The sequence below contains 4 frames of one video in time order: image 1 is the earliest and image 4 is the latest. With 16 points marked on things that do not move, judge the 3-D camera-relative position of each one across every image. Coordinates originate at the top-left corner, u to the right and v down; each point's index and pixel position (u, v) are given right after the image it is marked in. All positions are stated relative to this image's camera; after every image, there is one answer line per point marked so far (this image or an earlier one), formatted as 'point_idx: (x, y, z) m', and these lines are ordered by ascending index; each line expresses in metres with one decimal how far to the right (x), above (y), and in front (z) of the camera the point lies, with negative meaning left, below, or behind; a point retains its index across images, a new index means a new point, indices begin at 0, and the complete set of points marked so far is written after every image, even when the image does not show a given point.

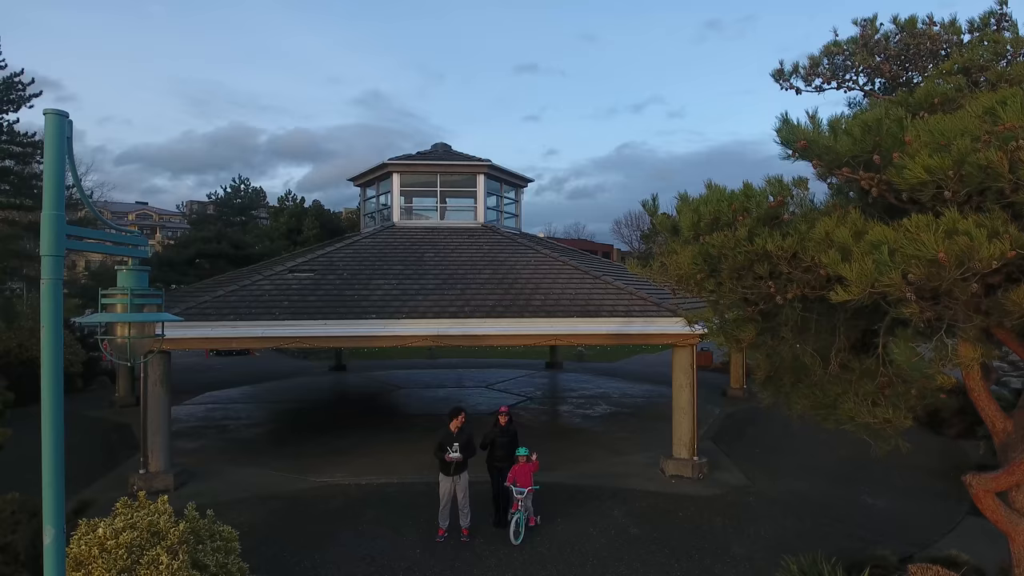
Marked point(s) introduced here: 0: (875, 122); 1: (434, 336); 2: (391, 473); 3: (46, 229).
0: (+2.5, +1.1, +4.3) m
1: (-1.1, -0.7, +9.1) m
2: (-1.8, -2.8, +9.4) m
3: (-2.4, +0.3, +3.2) m
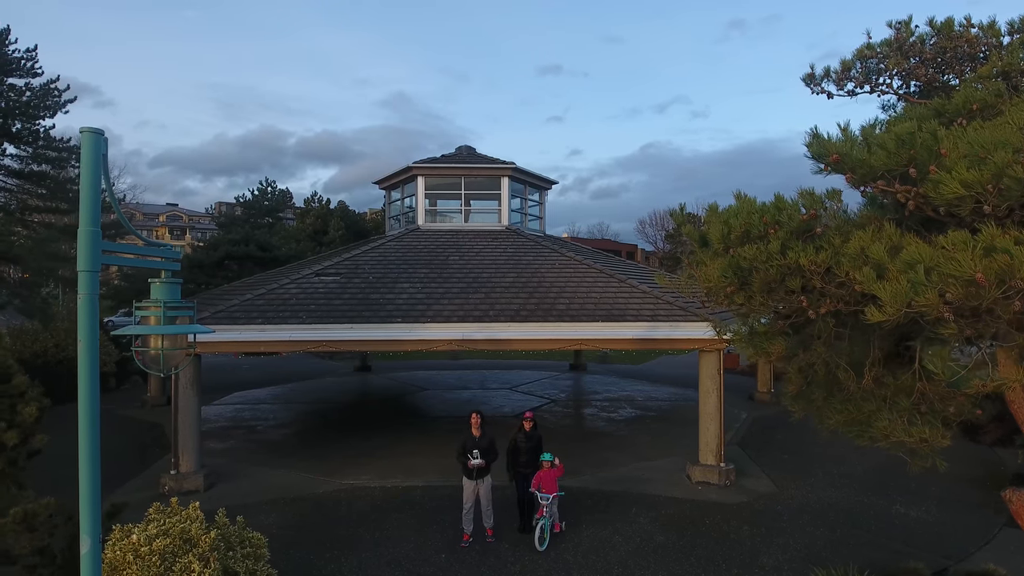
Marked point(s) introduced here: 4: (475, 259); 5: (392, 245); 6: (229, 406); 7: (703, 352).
0: (+2.7, +1.1, +4.2) m
1: (-0.8, -0.8, +9.1) m
2: (-1.5, -2.9, +9.5) m
3: (-2.3, +0.2, +3.3) m
4: (-0.7, +0.6, +12.0) m
5: (-2.5, +0.9, +12.7) m
6: (-6.8, -2.8, +14.9) m
7: (+2.8, -1.0, +9.3) m
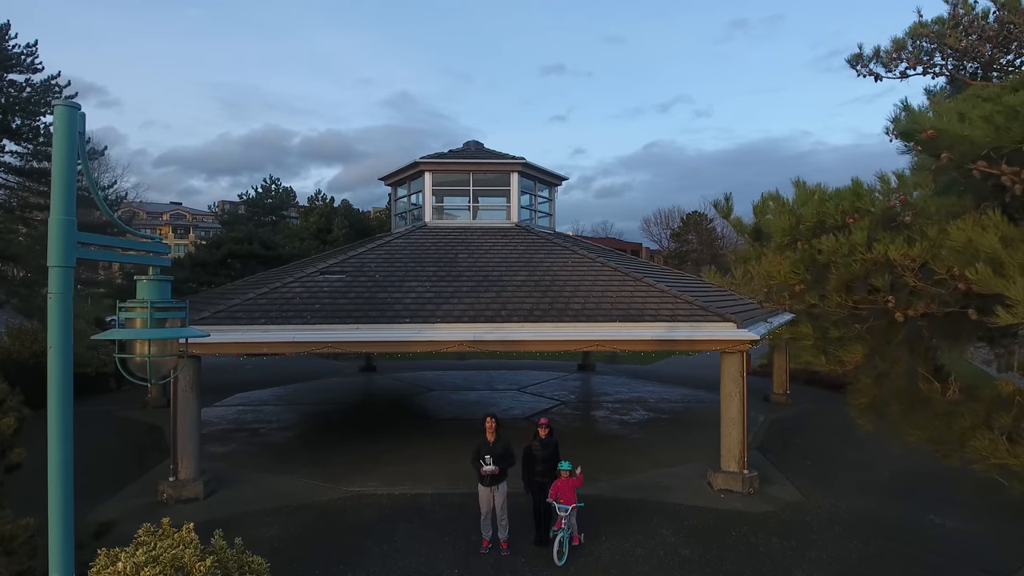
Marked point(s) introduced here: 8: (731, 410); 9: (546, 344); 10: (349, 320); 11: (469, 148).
0: (+2.8, +1.1, +3.8) m
1: (-0.6, -0.7, +8.7) m
2: (-1.3, -2.8, +9.1) m
3: (-2.1, +0.2, +2.9) m
4: (-0.5, +0.6, +11.6) m
5: (-2.2, +0.9, +12.3) m
6: (-6.6, -2.8, +14.5) m
7: (+3.0, -0.9, +8.9) m
8: (+3.1, -1.7, +8.7) m
9: (+0.5, -0.8, +8.8) m
10: (-2.3, -0.5, +8.8) m
11: (-1.1, +3.4, +15.2) m
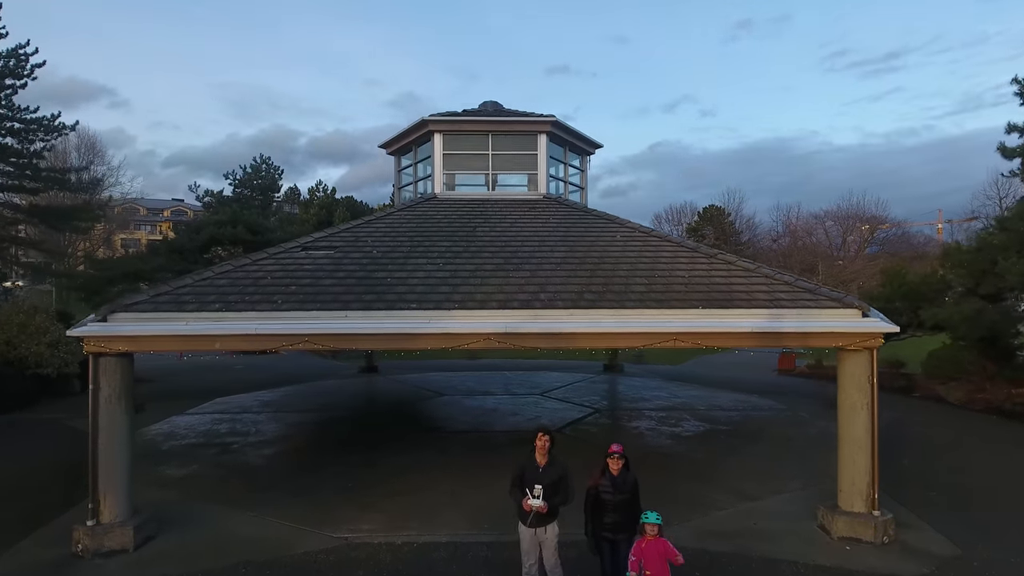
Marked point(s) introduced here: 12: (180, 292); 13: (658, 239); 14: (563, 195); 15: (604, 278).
0: (+3.2, +1.4, +1.4) m
1: (-0.1, -0.5, +6.4) m
2: (-0.8, -2.6, +6.8) m
3: (-1.7, +0.5, +0.6) m
4: (0.0, +0.9, +9.3) m
5: (-1.8, +1.2, +10.0) m
6: (-6.1, -2.5, +12.3) m
7: (+3.5, -0.7, +6.5) m
8: (+3.5, -1.4, +6.4) m
9: (+0.9, -0.5, +6.5) m
10: (-1.9, -0.2, +6.5) m
11: (-0.5, +3.7, +12.8) m
12: (-3.6, 0.0, +6.7) m
13: (+2.0, +0.7, +8.7) m
14: (+1.0, +1.9, +12.9) m
15: (+1.1, +0.1, +7.3) m
